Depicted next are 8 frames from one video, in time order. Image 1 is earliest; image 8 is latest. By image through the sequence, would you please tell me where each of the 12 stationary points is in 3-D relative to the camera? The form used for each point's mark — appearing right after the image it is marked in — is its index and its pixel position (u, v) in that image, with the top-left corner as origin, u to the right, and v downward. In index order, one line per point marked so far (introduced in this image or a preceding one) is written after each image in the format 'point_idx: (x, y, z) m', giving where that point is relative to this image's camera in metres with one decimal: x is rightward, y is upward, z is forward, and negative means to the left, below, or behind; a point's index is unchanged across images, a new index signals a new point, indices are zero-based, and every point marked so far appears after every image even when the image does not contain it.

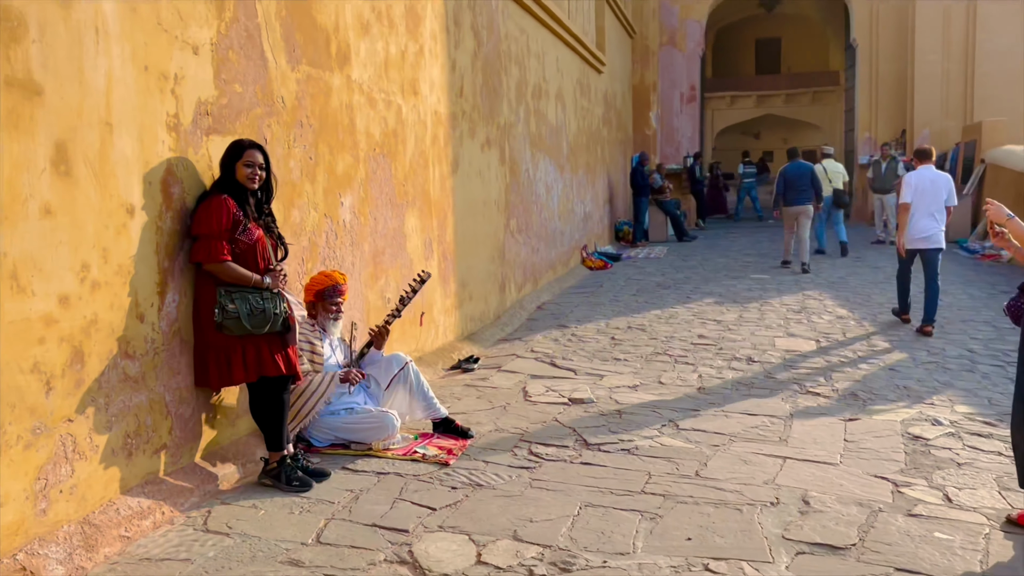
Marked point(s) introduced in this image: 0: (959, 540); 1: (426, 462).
0: (+1.4, -0.8, +2.8) m
1: (-0.3, -0.6, +3.5) m
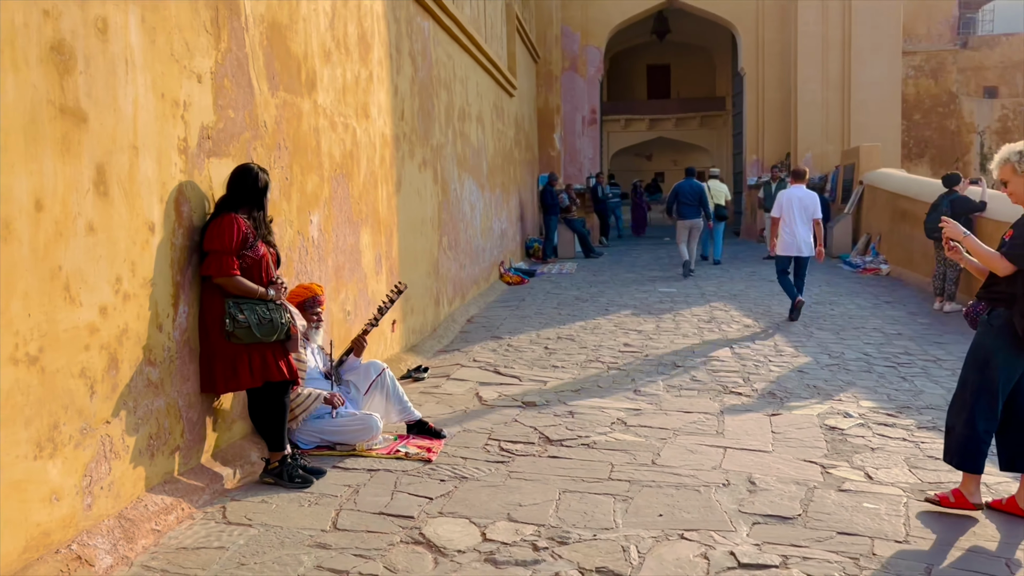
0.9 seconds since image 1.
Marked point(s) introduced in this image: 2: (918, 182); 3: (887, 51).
0: (+1.3, -0.8, +3.3) m
1: (-0.4, -0.7, +3.8) m
2: (+4.5, +1.2, +10.3) m
3: (+6.0, +3.8, +15.0) m
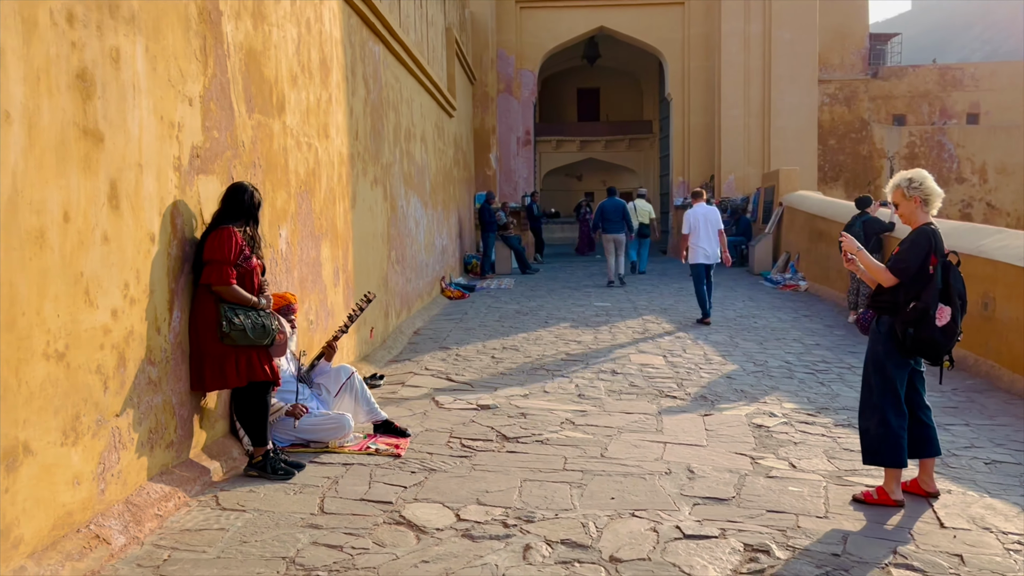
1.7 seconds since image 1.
0: (+1.2, -0.8, +3.8) m
1: (-0.6, -0.7, +4.1) m
2: (+3.8, +1.0, +11.0) m
3: (+4.9, +3.5, +15.8) m
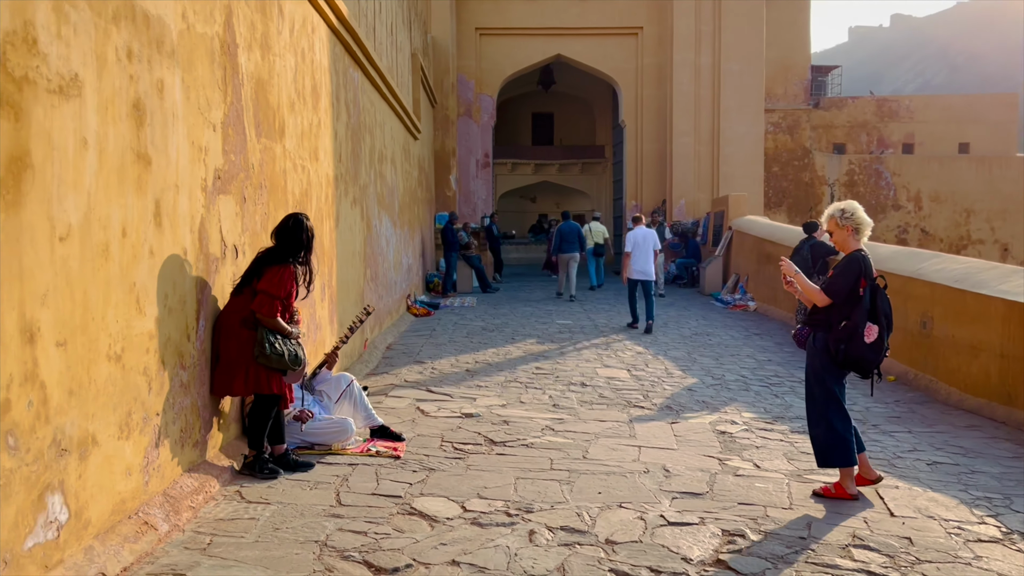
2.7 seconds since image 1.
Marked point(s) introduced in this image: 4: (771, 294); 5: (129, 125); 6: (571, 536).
0: (+1.2, -0.9, +4.2) m
1: (-0.6, -0.8, +4.4) m
2: (+3.4, +0.7, +11.6) m
3: (+4.2, +3.1, +16.6) m
4: (+3.2, -0.1, +11.5) m
5: (-1.3, +0.5, +3.1) m
6: (+0.2, -0.9, +3.3) m
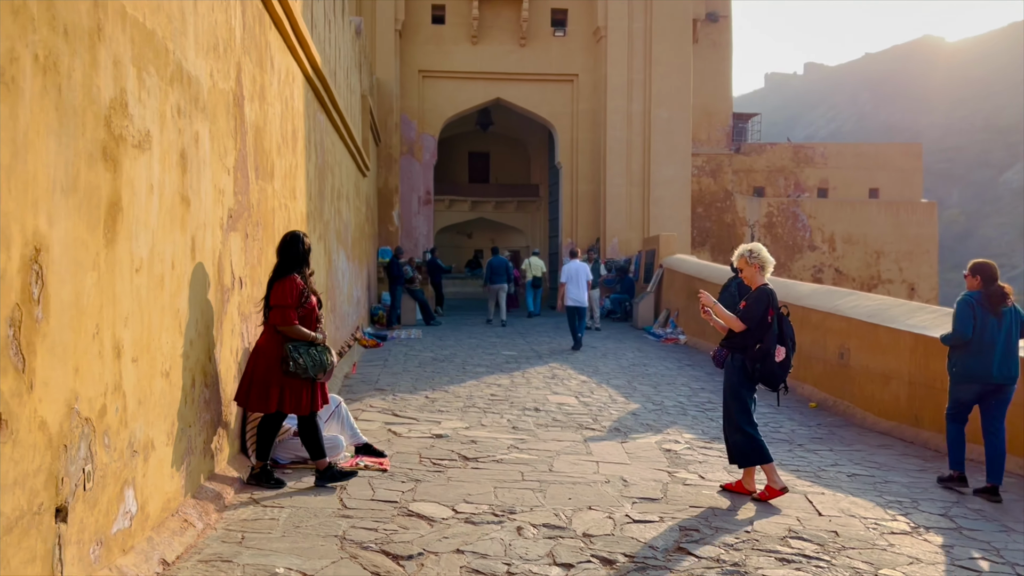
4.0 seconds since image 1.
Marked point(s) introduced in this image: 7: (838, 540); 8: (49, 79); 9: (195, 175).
0: (+1.1, -1.1, +4.8) m
1: (-0.7, -0.9, +4.9) m
2: (+2.6, +0.3, +12.4) m
3: (+3.1, +2.5, +17.5) m
4: (+2.5, -0.5, +12.2) m
5: (-1.3, +0.4, +3.5) m
6: (+0.2, -1.0, +3.9) m
7: (+1.4, -1.1, +4.0) m
8: (-1.2, +0.5, +2.4) m
9: (-1.3, +0.5, +3.8) m
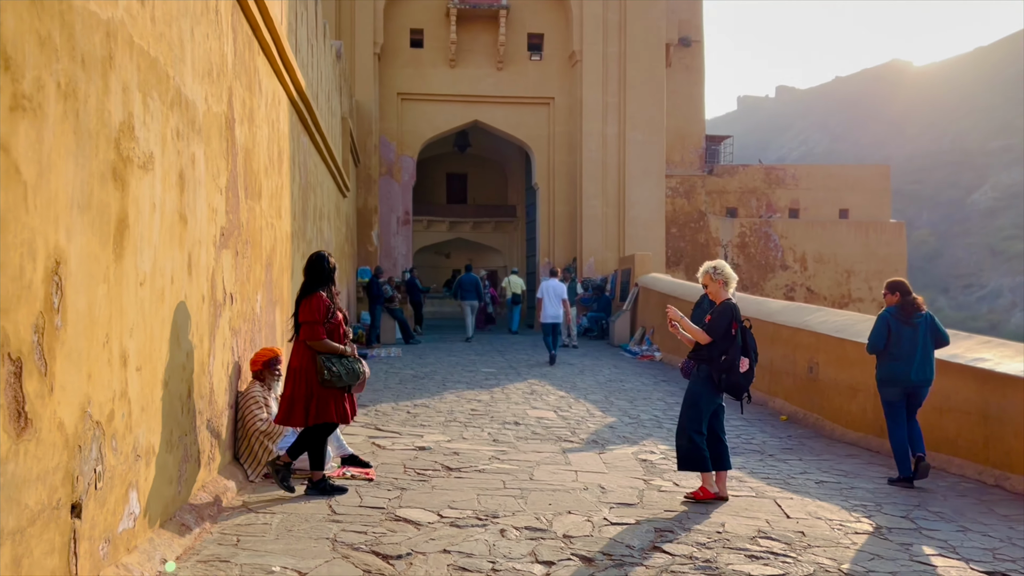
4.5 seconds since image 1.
0: (+1.0, -1.1, +5.0) m
1: (-0.8, -1.0, +5.0) m
2: (+2.4, 0.0, +12.7) m
3: (+2.7, +2.1, +17.8) m
4: (+2.2, -0.8, +12.5) m
5: (-1.3, +0.4, +3.7) m
6: (+0.1, -1.1, +4.1) m
7: (+1.3, -1.1, +4.2) m
8: (-1.2, +0.5, +2.5) m
9: (-1.4, +0.4, +4.0) m
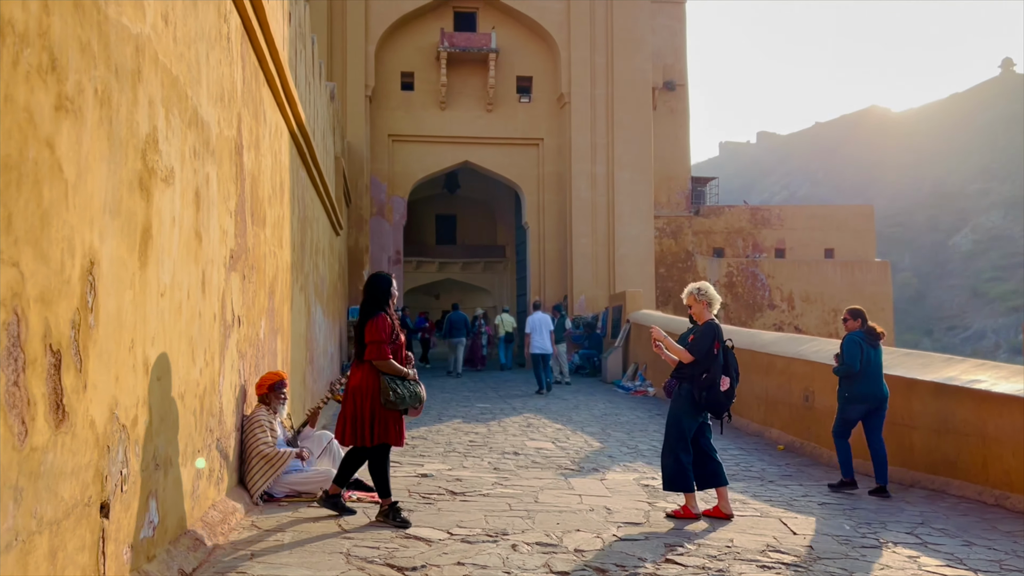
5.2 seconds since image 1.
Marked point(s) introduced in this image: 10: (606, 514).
0: (+1.0, -1.2, +5.0) m
1: (-0.8, -1.2, +5.0) m
2: (+2.3, -0.5, +12.8) m
3: (+2.5, +1.4, +18.0) m
4: (+2.1, -1.2, +12.5) m
5: (-1.3, +0.3, +3.8) m
6: (+0.1, -1.1, +4.1) m
7: (+1.4, -1.2, +4.2) m
8: (-1.1, +0.5, +2.6) m
9: (-1.3, +0.3, +4.0) m
10: (+0.5, -1.2, +5.1) m
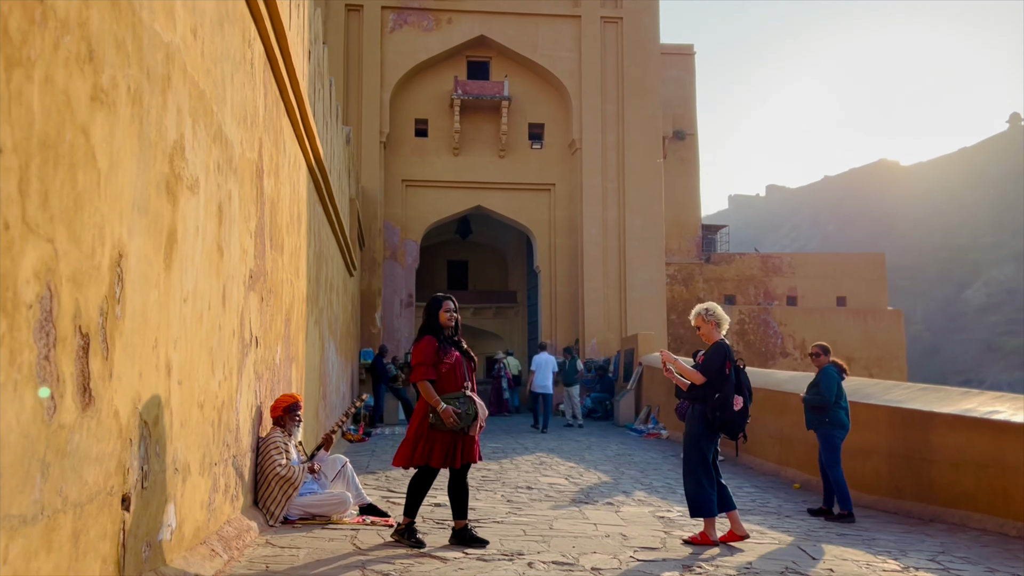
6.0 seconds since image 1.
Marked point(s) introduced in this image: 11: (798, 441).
0: (+1.1, -1.4, +5.0) m
1: (-0.7, -1.3, +5.0) m
2: (+2.4, -1.0, +12.8) m
3: (+2.7, +0.5, +18.1) m
4: (+2.3, -1.8, +12.4) m
5: (-1.2, +0.3, +3.8) m
6: (+0.2, -1.2, +4.0) m
7: (+1.4, -1.3, +4.2) m
8: (-1.1, +0.5, +2.7) m
9: (-1.2, +0.3, +4.1) m
10: (+0.6, -1.4, +5.0) m
11: (+2.7, -1.4, +8.8) m
